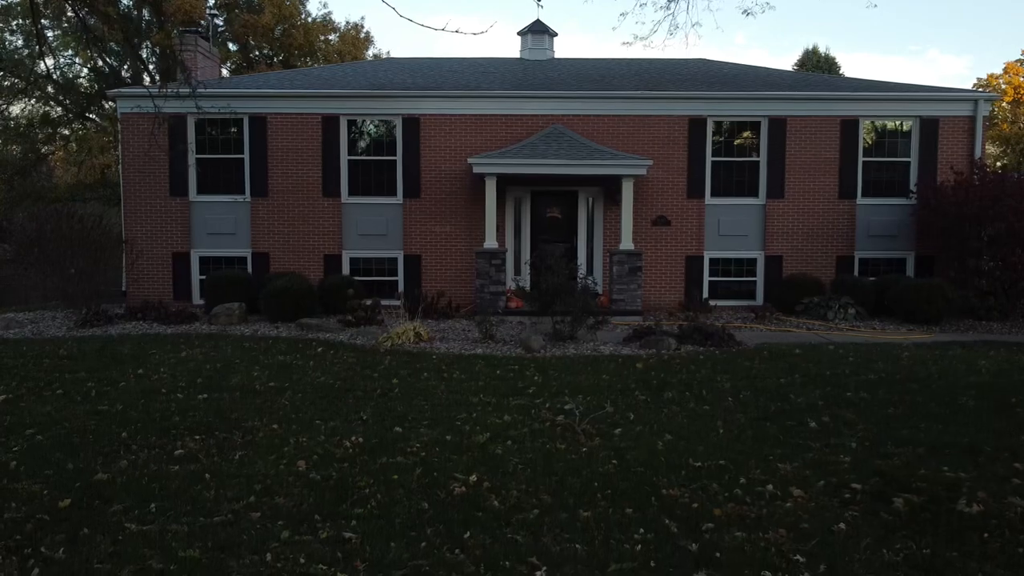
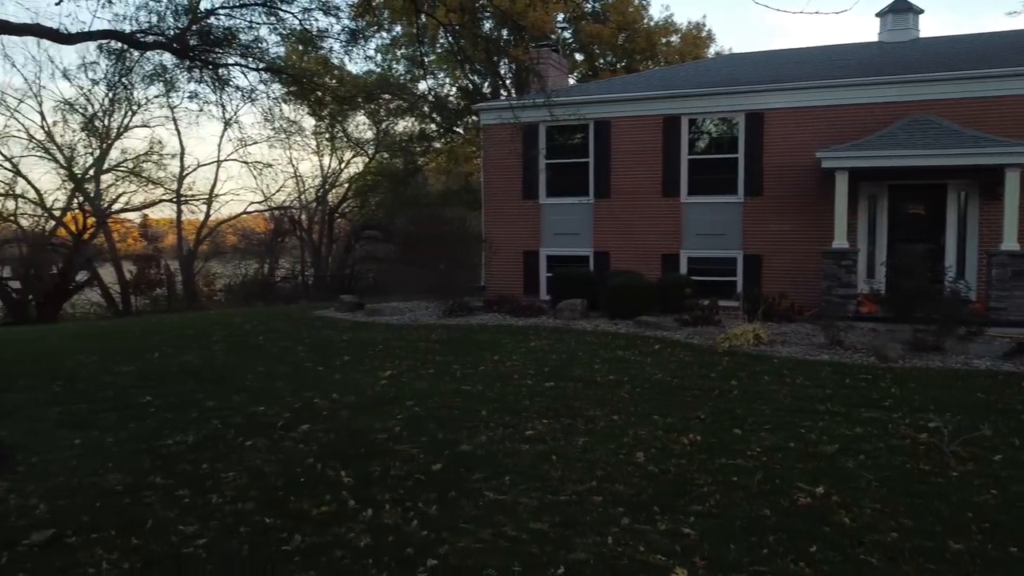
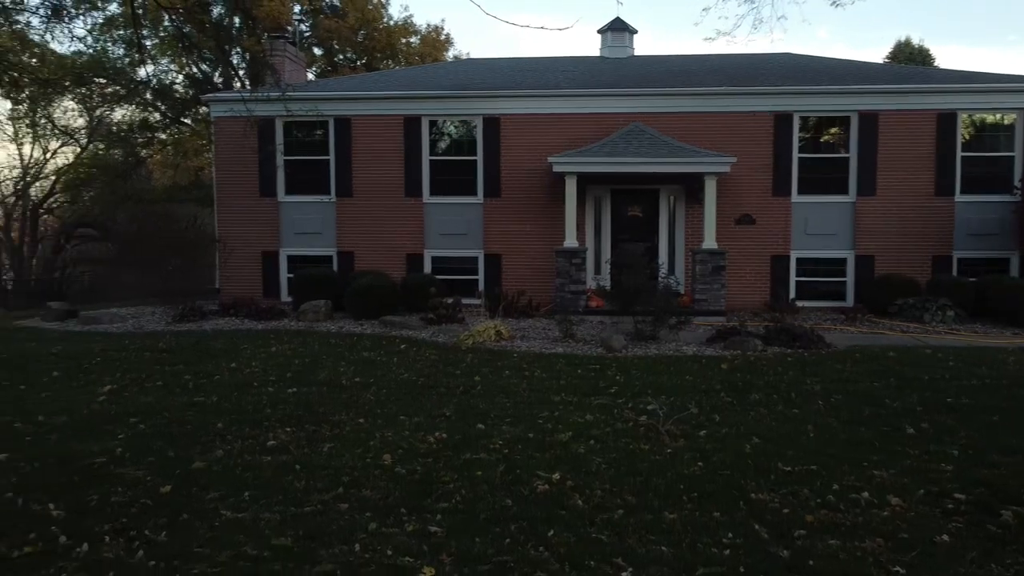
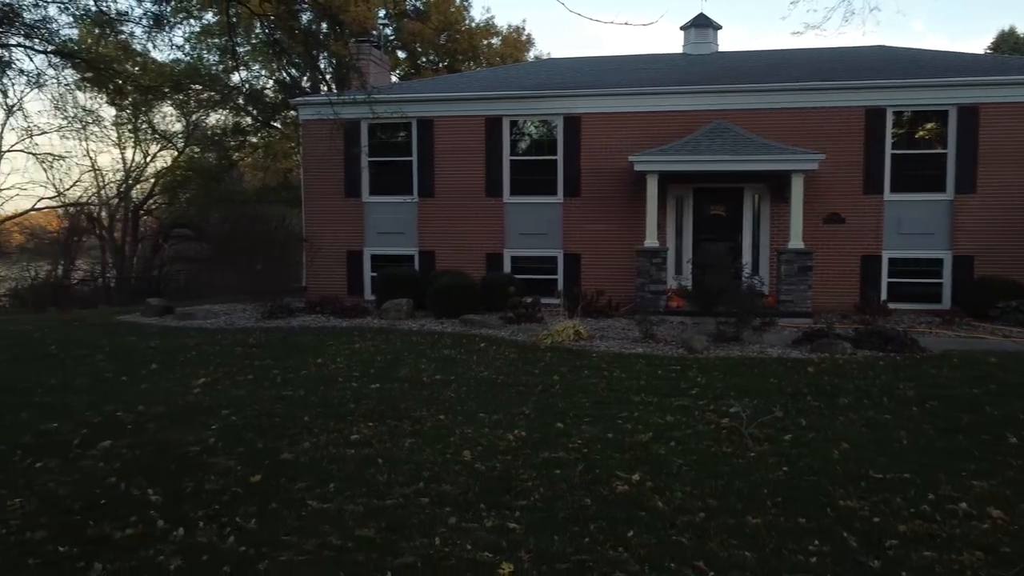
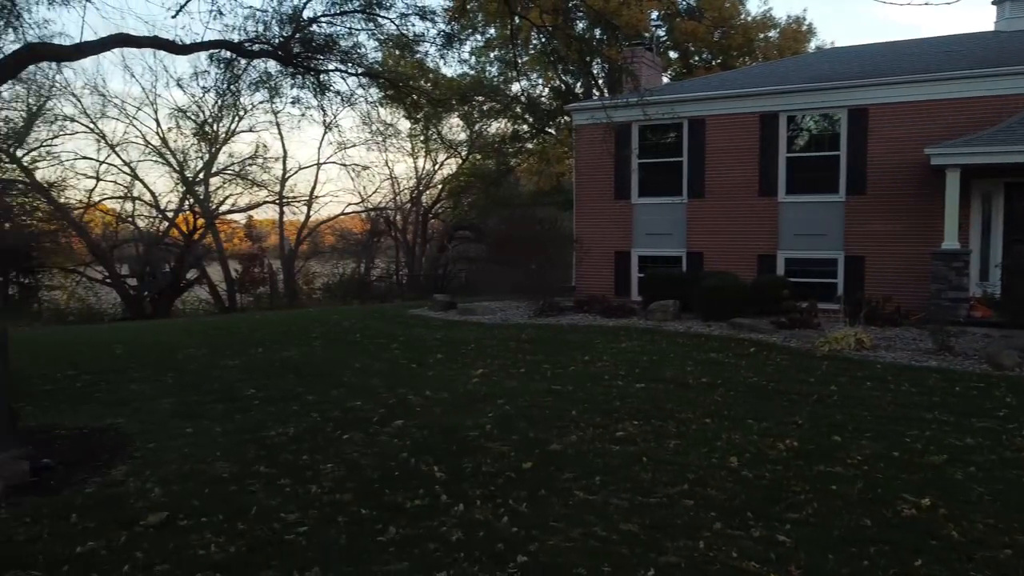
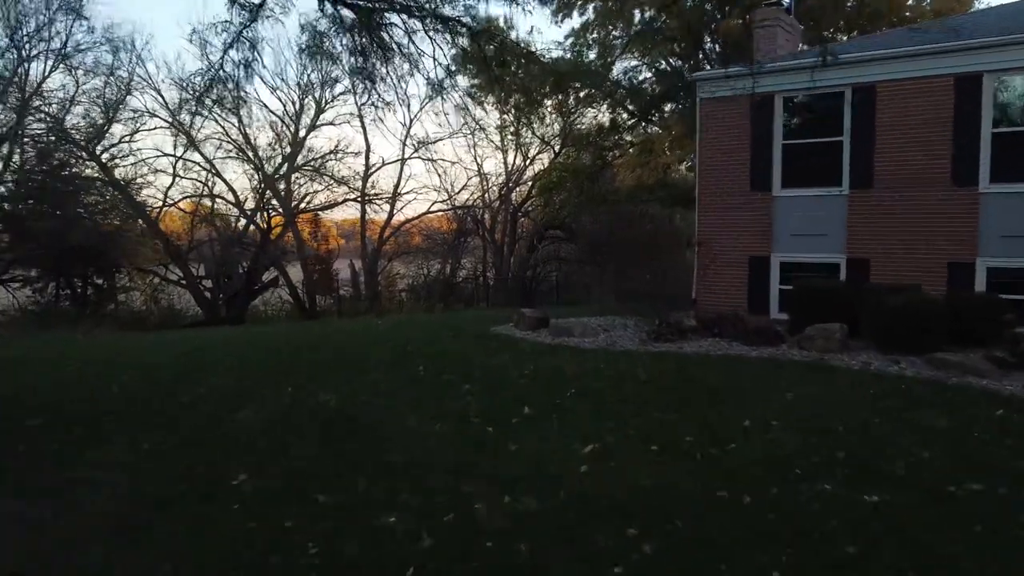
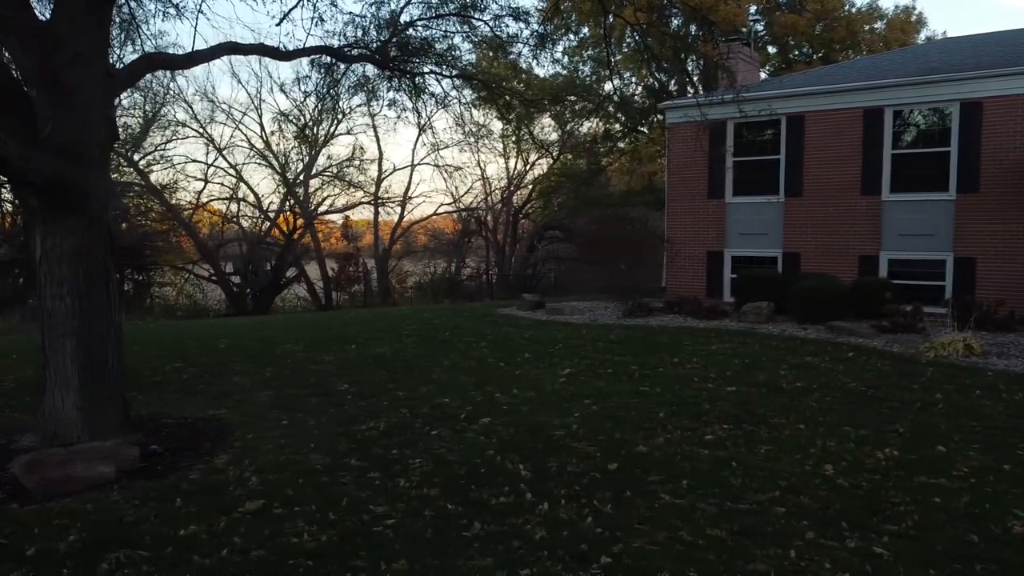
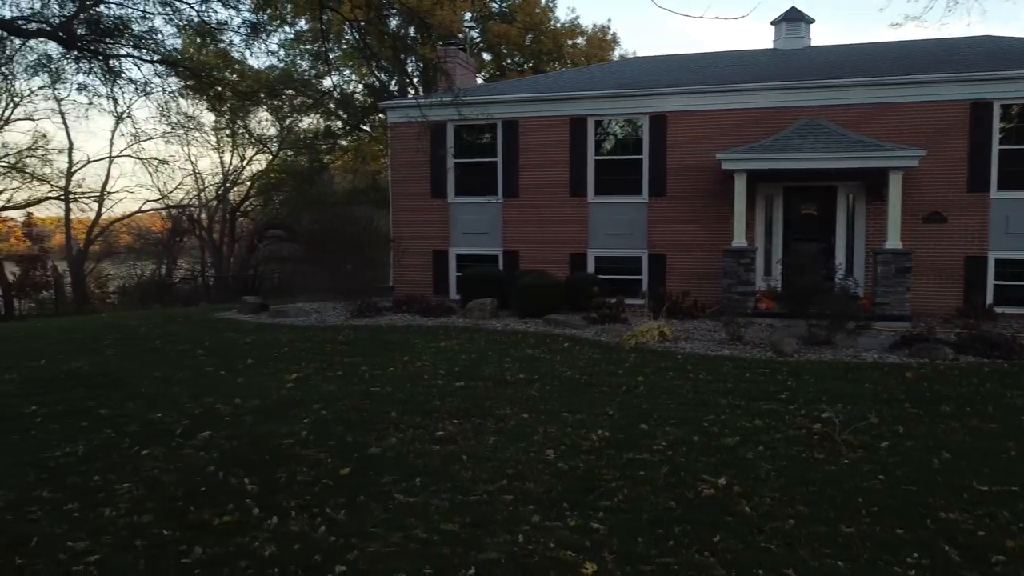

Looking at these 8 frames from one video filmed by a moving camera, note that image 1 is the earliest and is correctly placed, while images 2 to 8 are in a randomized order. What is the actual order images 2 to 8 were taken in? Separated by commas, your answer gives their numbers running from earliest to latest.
3, 4, 8, 2, 5, 7, 6
